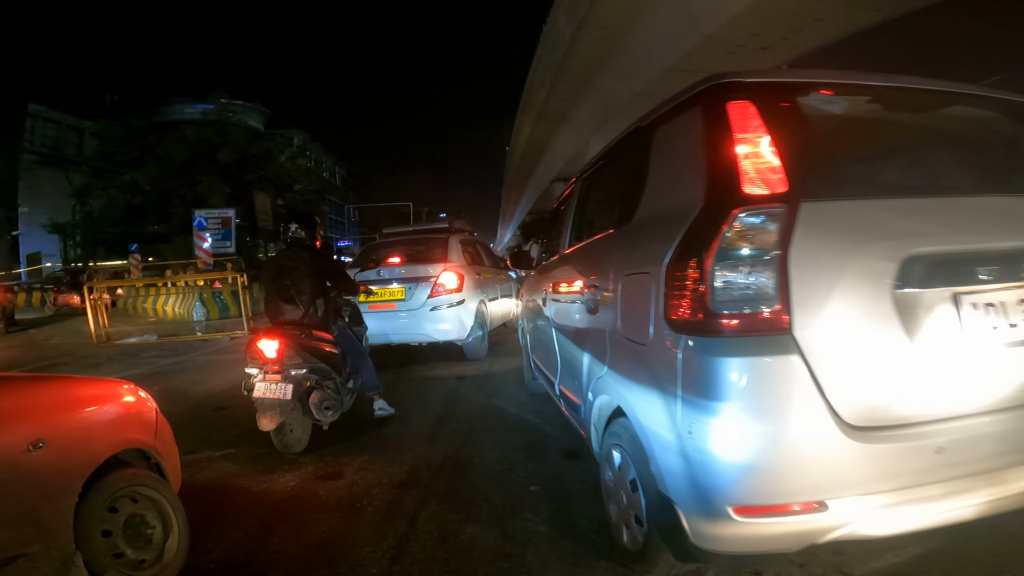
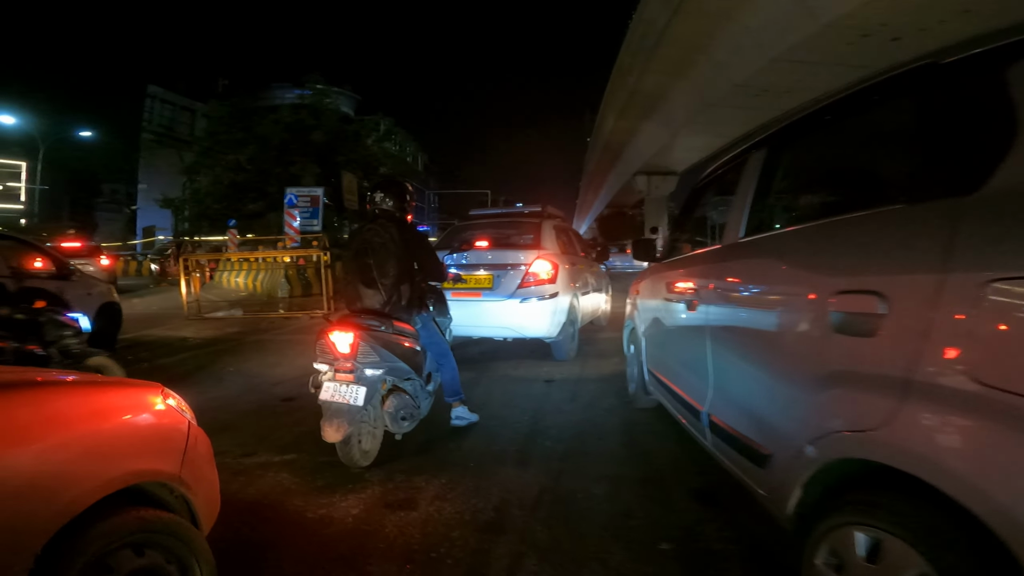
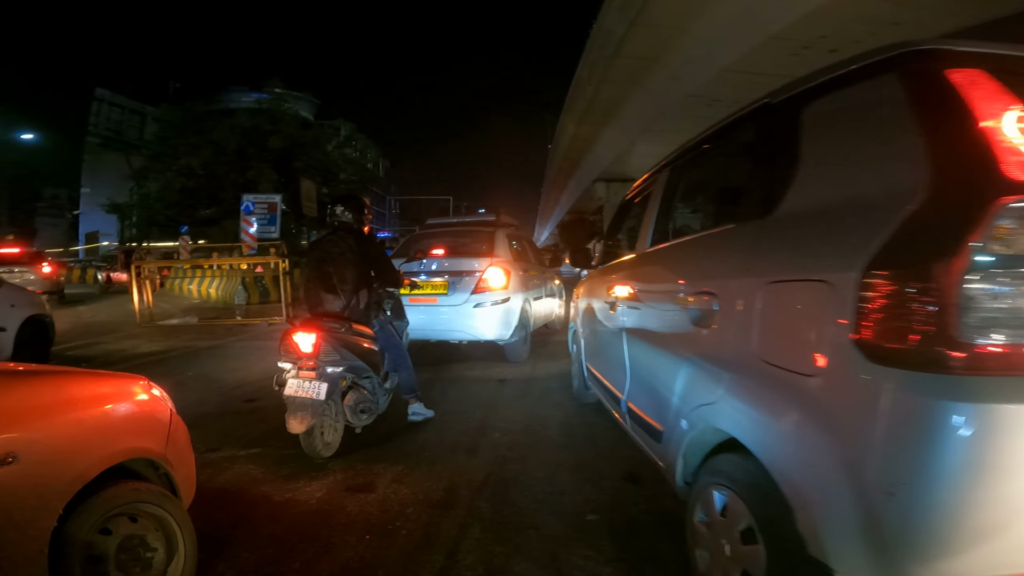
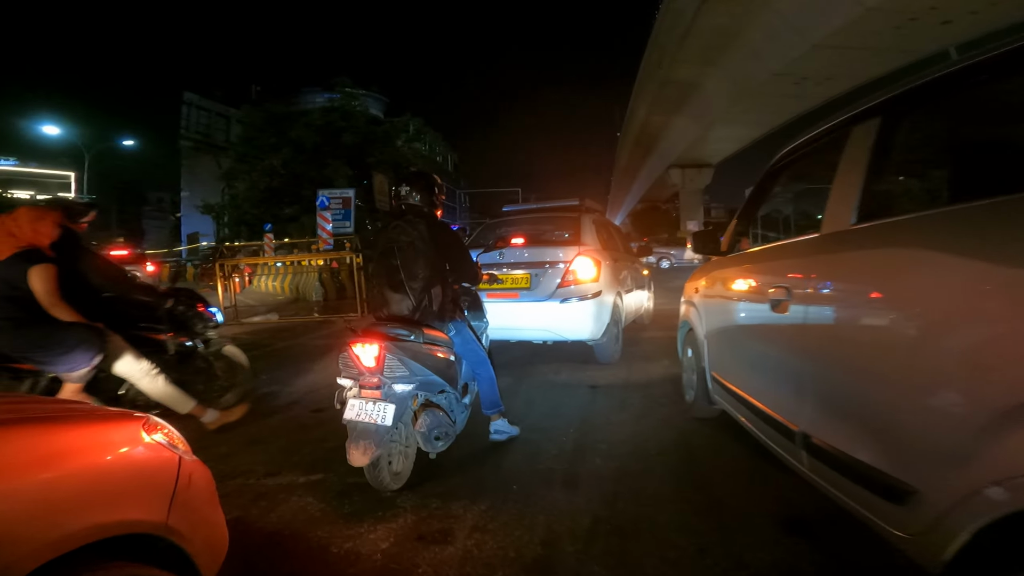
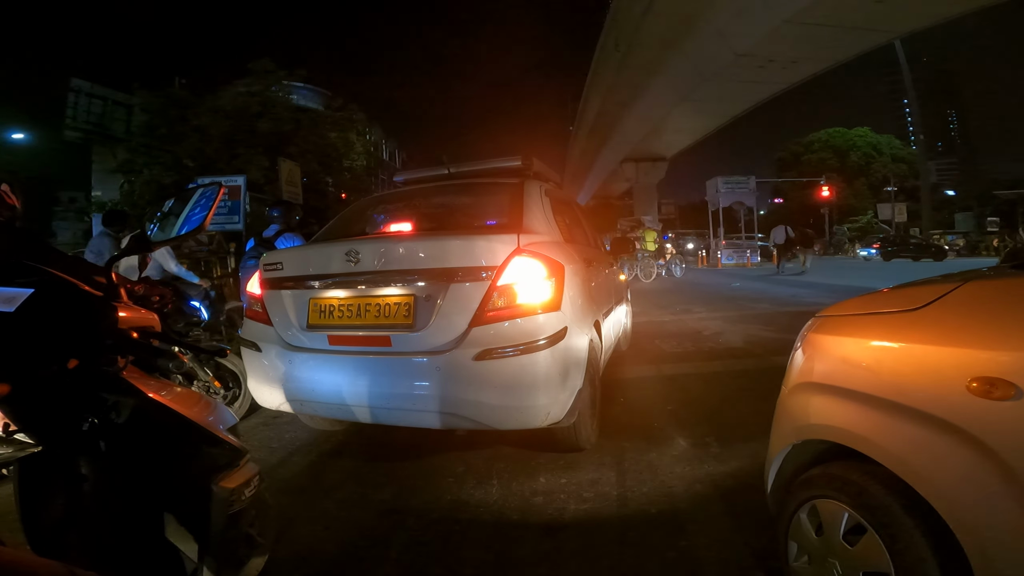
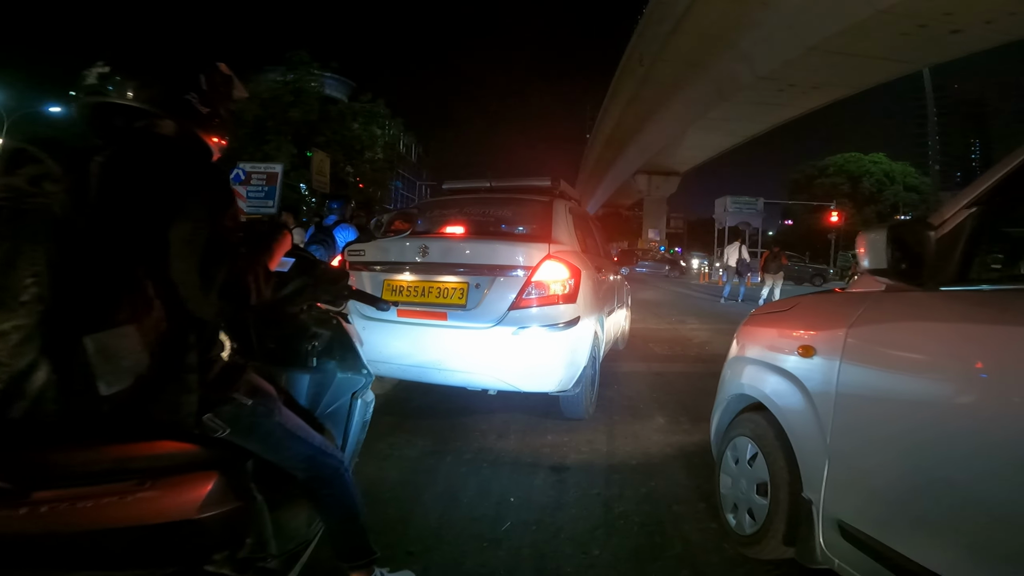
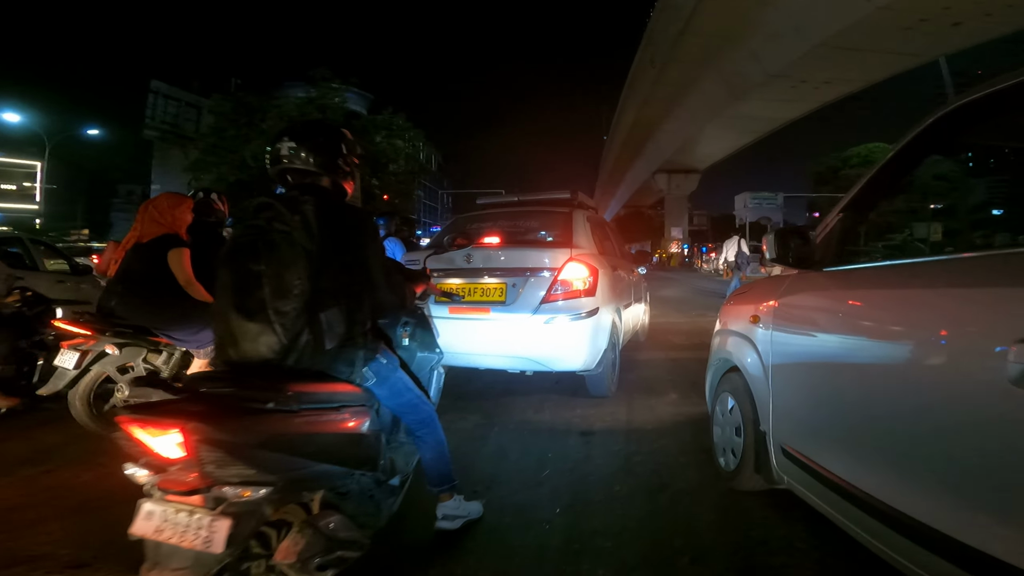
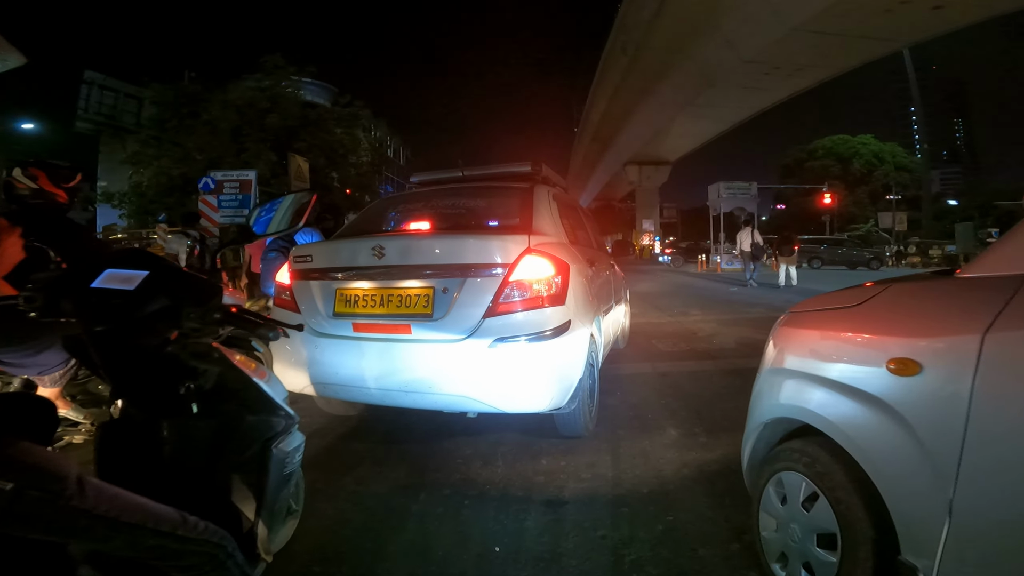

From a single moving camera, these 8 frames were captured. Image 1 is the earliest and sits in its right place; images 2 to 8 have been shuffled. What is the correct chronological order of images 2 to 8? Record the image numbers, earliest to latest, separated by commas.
3, 2, 4, 7, 6, 8, 5
